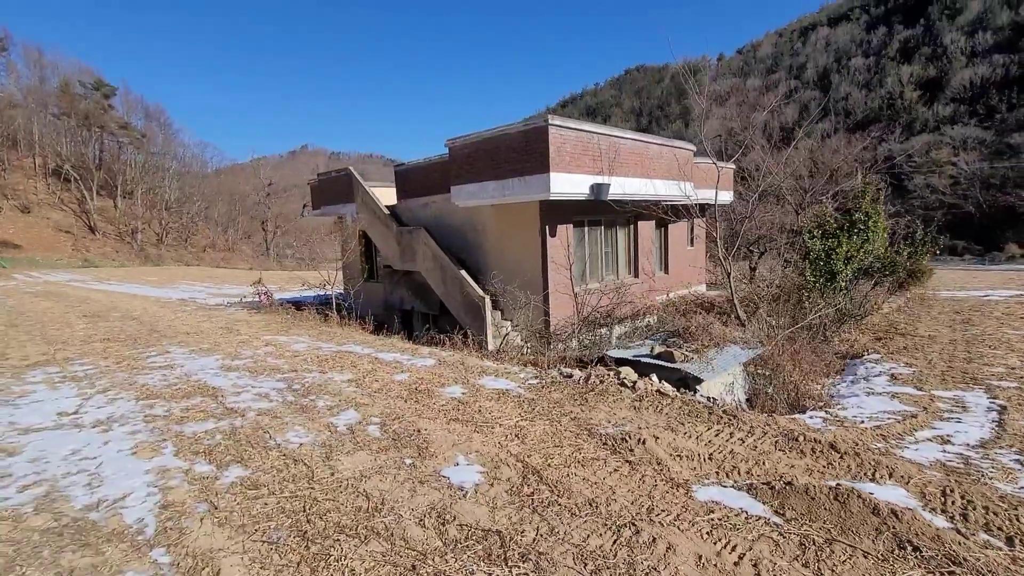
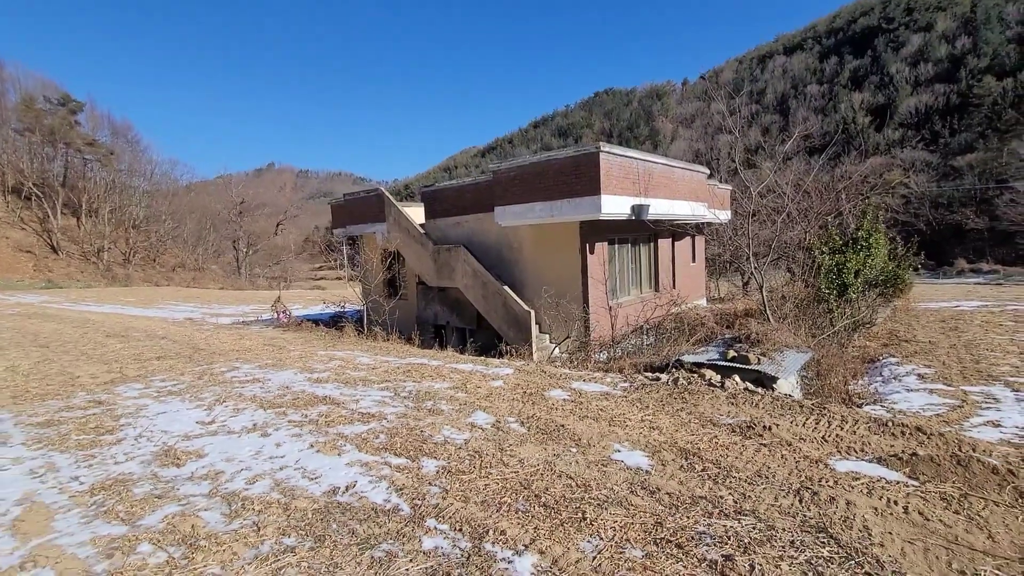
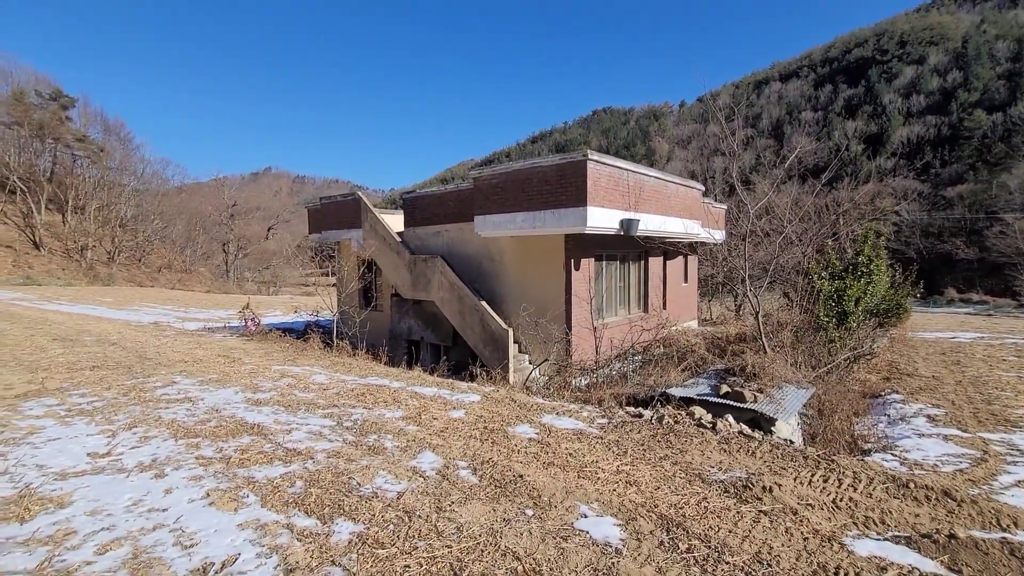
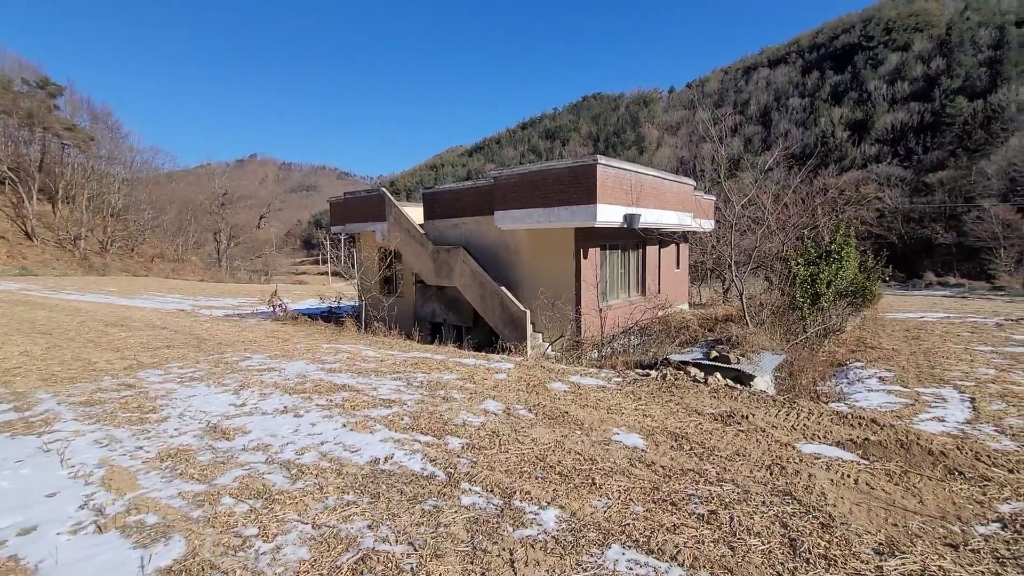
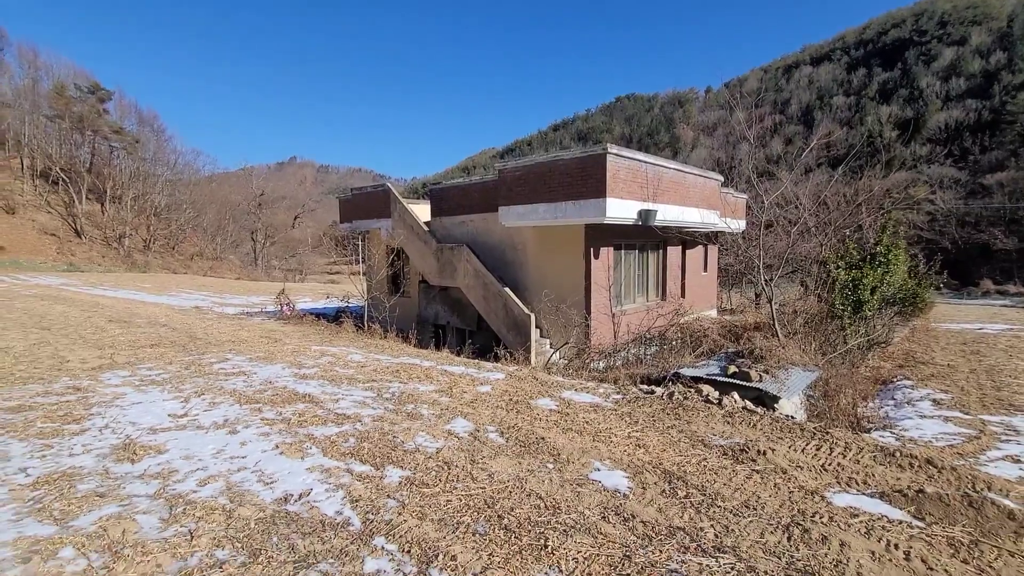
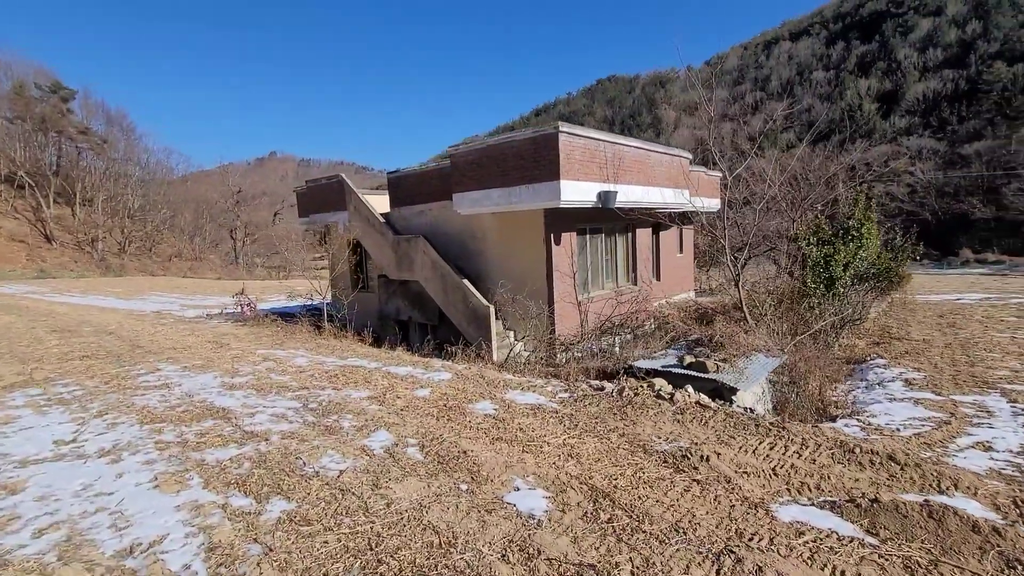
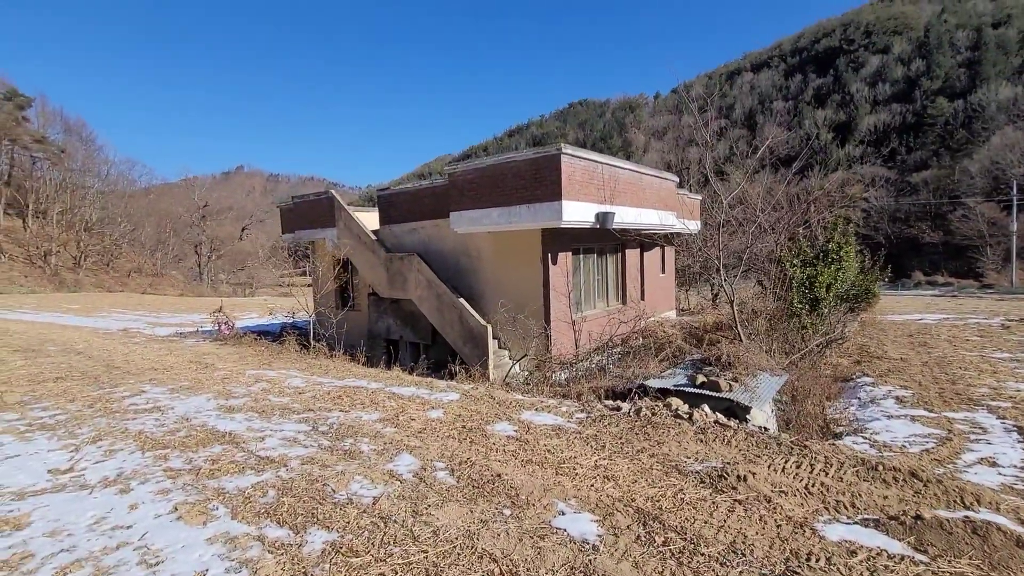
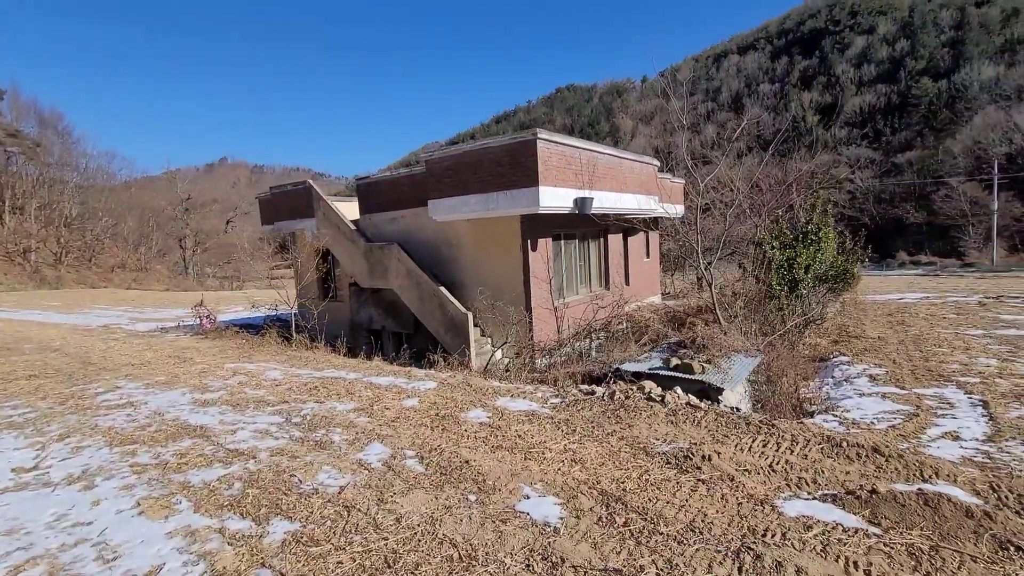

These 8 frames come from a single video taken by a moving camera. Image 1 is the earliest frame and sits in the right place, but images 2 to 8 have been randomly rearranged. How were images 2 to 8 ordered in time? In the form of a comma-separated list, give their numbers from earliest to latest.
6, 8, 7, 3, 5, 2, 4
